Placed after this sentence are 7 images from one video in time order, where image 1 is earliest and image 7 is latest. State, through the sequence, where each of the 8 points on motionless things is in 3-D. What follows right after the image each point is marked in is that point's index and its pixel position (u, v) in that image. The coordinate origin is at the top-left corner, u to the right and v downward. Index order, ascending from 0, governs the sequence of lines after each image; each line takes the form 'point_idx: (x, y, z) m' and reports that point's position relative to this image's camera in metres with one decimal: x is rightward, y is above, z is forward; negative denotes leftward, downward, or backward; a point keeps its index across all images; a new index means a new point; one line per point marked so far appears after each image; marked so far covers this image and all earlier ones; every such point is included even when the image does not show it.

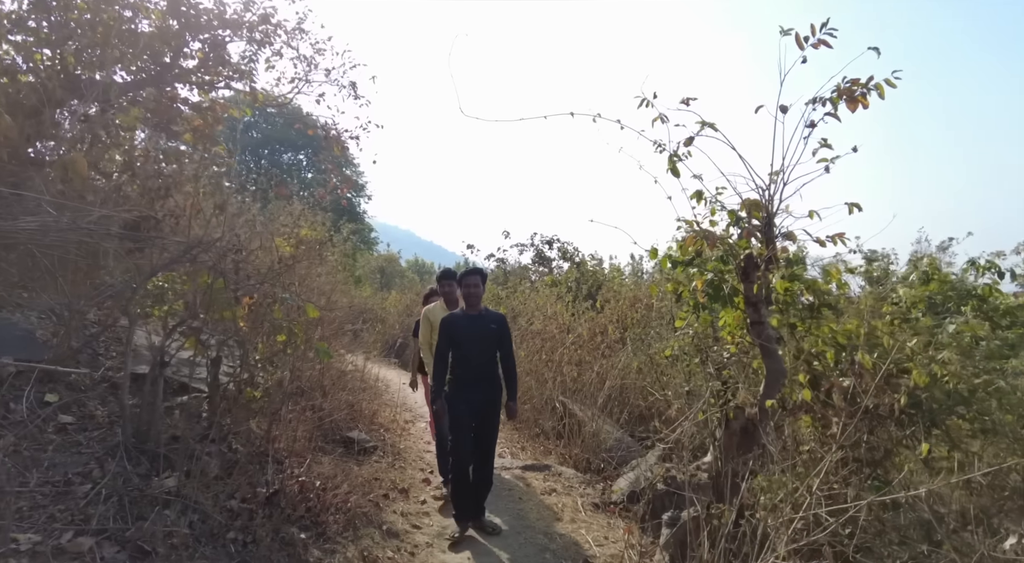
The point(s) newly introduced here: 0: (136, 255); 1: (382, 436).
0: (-1.8, +0.1, +2.7) m
1: (-1.2, -1.4, +5.1) m
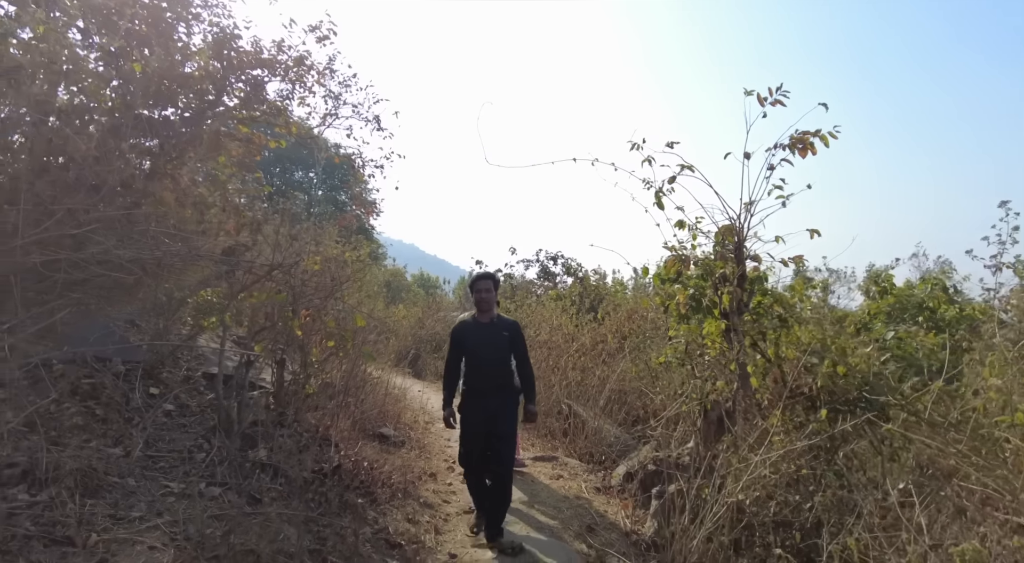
0: (-1.7, 0.0, +3.3) m
1: (-1.1, -1.6, +5.7) m
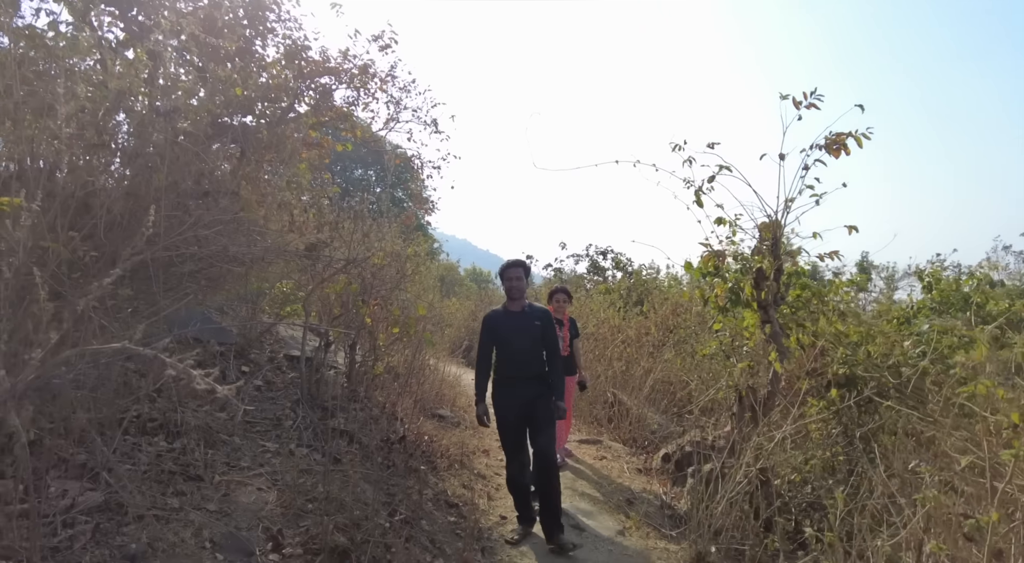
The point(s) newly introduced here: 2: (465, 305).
0: (-1.4, +0.1, +3.8) m
1: (-0.6, -1.5, +6.1) m
2: (-1.1, -0.6, +13.5) m
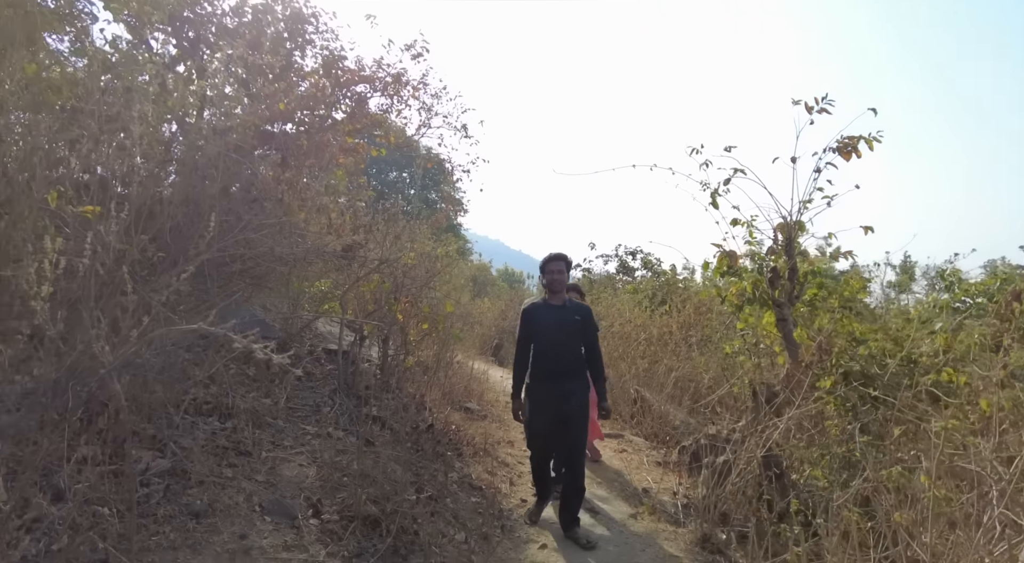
0: (-1.2, +0.1, +4.1) m
1: (-0.3, -1.5, +6.4) m
2: (-0.4, -0.6, +13.7) m
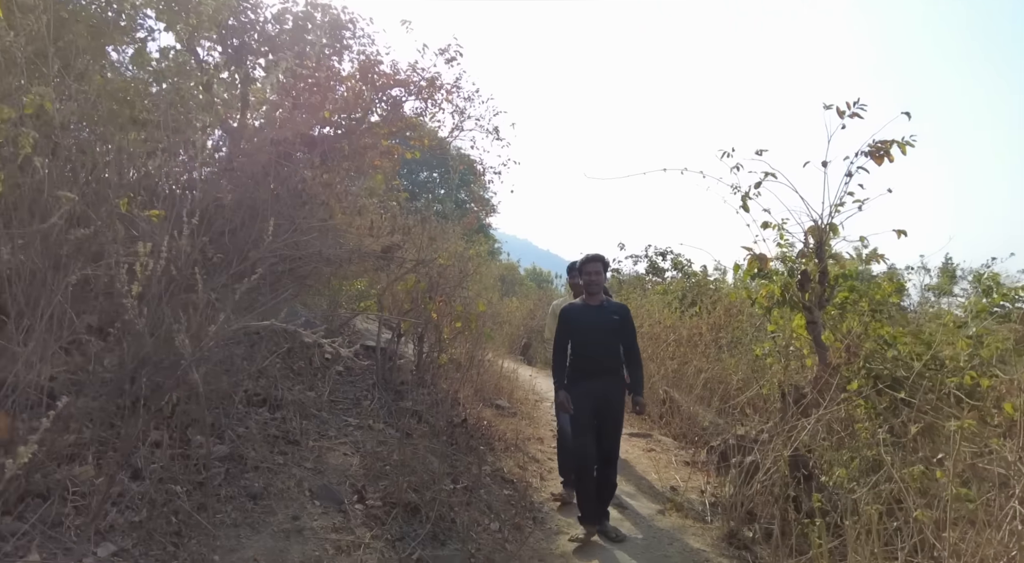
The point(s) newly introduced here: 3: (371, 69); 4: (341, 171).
0: (-1.0, +0.1, +4.3) m
1: (+0.1, -1.5, +6.5) m
2: (+0.3, -0.6, +13.9) m
3: (-1.7, +2.6, +6.7) m
4: (-1.3, +0.9, +4.3) m
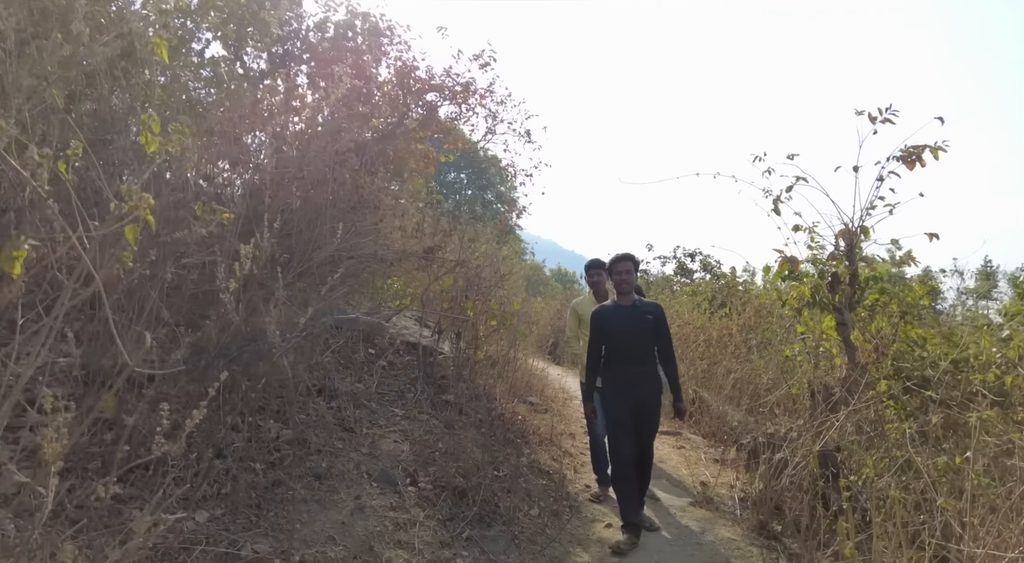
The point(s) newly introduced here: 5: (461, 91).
0: (-0.7, +0.1, +4.6) m
1: (+0.4, -1.5, +6.7) m
2: (+1.0, -0.6, +14.0) m
3: (-1.3, +2.6, +7.0) m
4: (-1.0, +0.9, +4.5) m
5: (-0.8, +3.0, +8.8) m
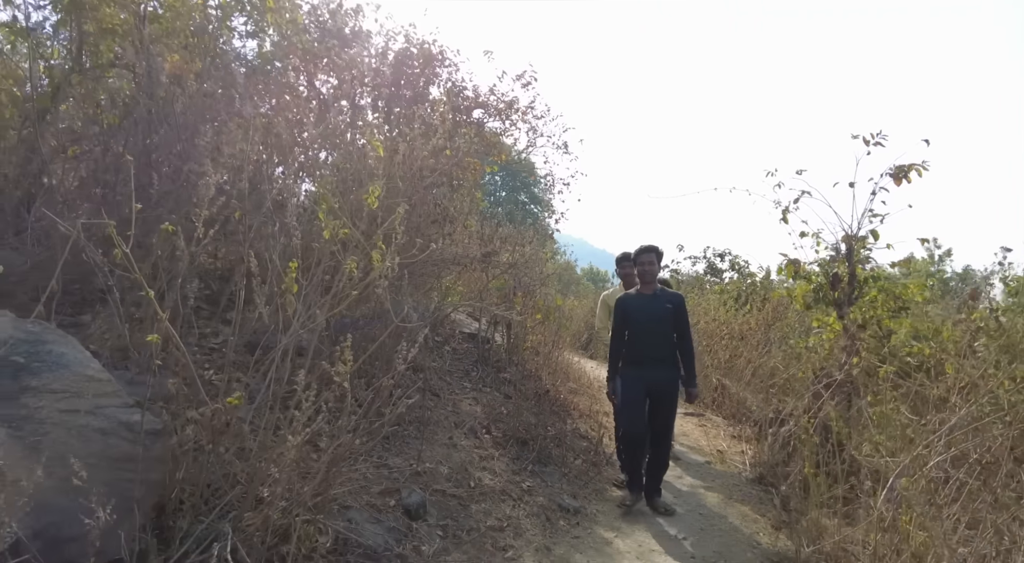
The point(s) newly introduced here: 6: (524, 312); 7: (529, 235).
0: (-0.2, +0.1, +5.5) m
1: (+1.0, -1.5, +7.6) m
2: (+2.0, -0.5, +14.9) m
3: (-0.7, +2.6, +7.9) m
4: (-0.6, +0.9, +5.5) m
5: (-0.1, +3.0, +9.7) m
6: (+0.1, -0.3, +6.0) m
7: (+0.2, +0.5, +6.6) m
